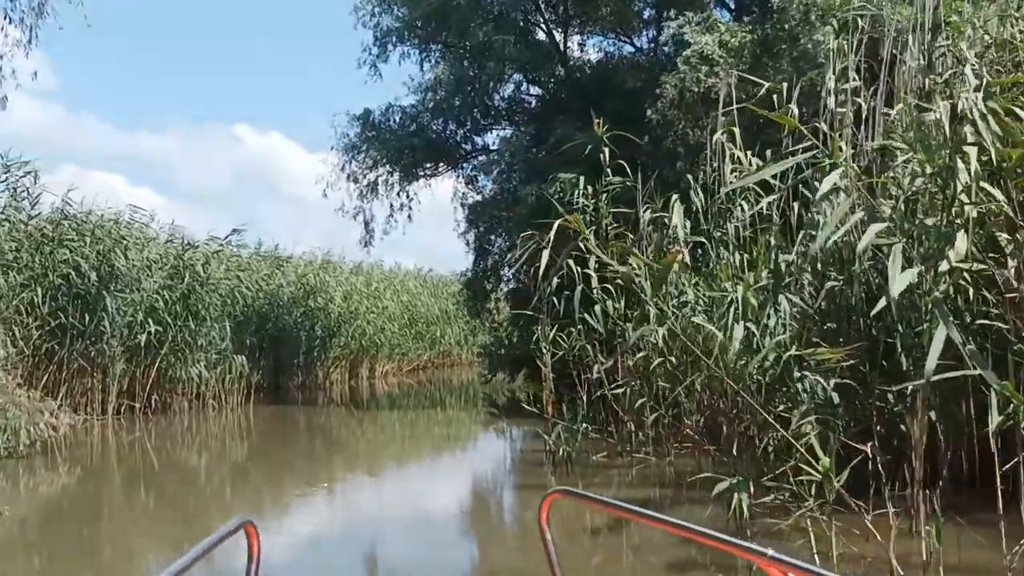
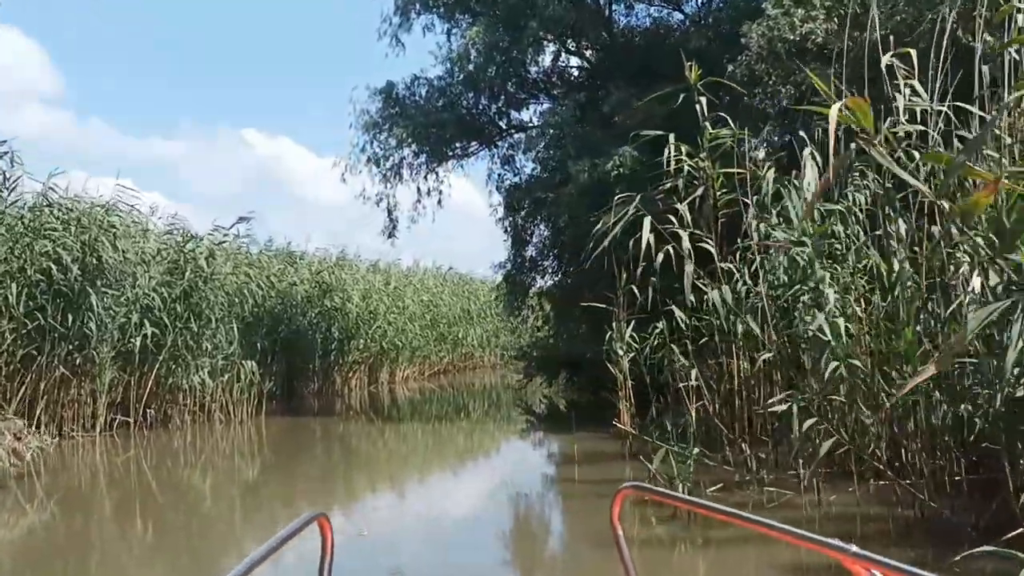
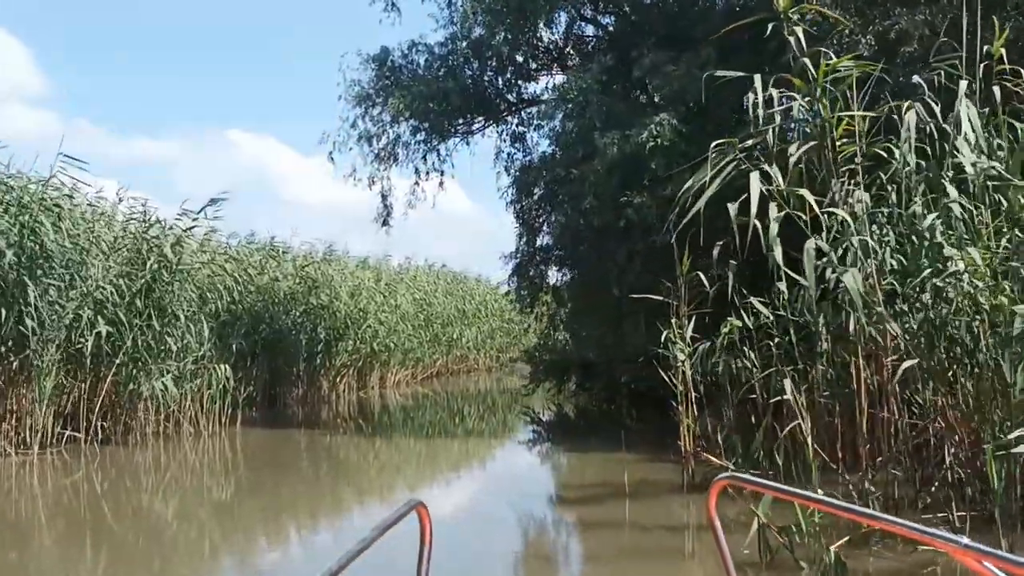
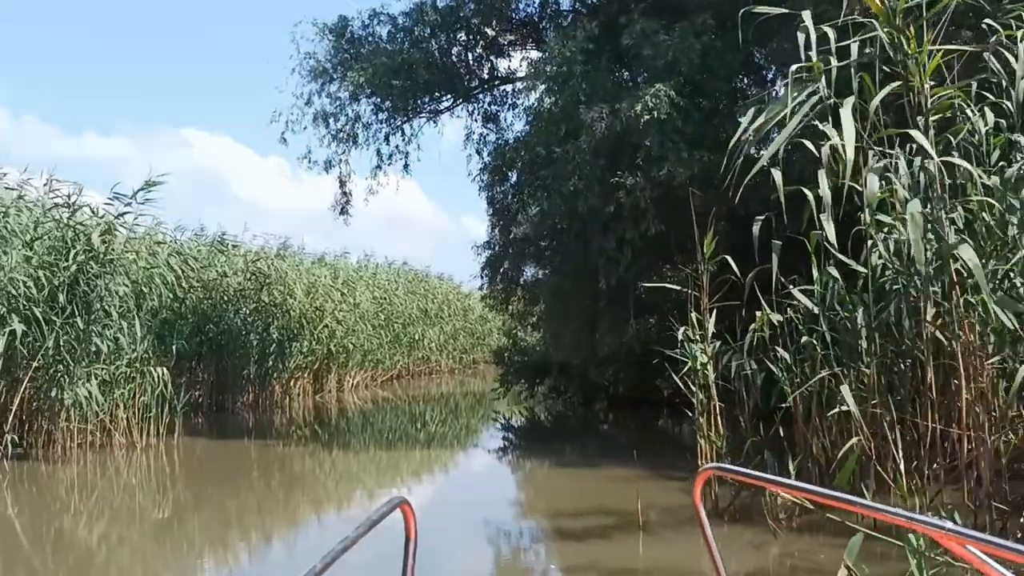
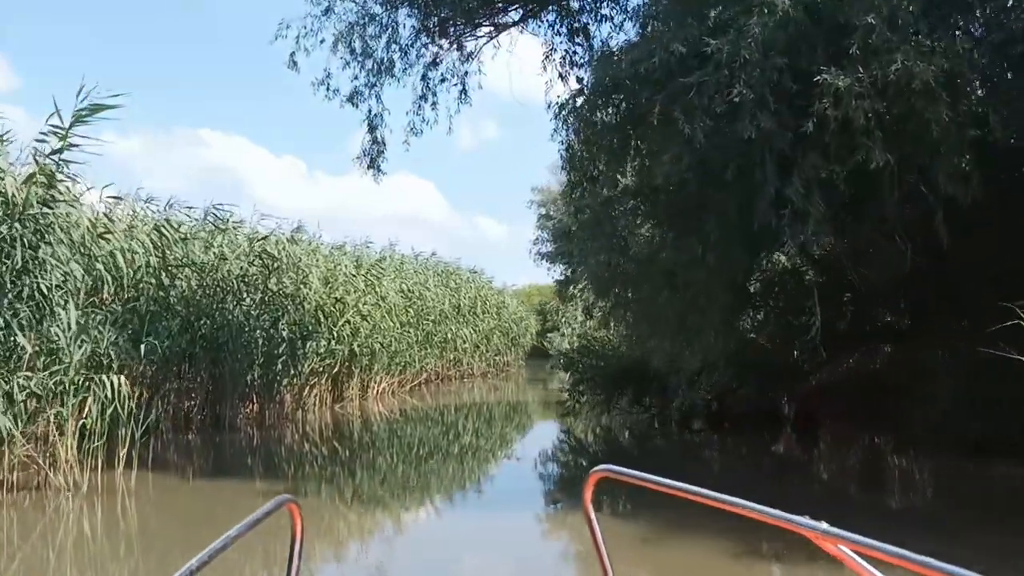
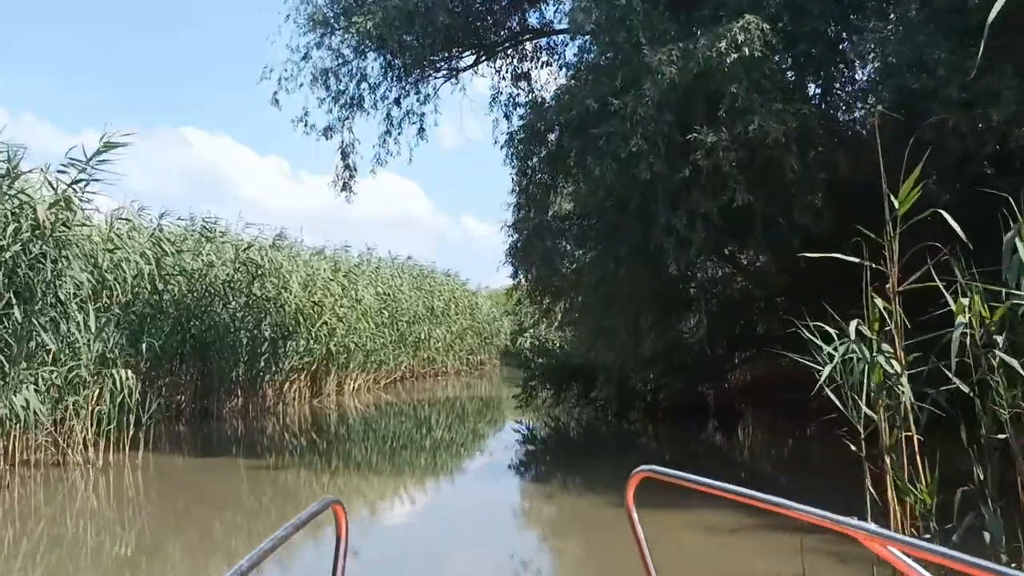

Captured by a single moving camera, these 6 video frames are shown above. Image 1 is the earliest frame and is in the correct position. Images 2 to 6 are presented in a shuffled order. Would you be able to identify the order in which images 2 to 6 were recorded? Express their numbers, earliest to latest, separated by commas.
2, 3, 4, 6, 5
